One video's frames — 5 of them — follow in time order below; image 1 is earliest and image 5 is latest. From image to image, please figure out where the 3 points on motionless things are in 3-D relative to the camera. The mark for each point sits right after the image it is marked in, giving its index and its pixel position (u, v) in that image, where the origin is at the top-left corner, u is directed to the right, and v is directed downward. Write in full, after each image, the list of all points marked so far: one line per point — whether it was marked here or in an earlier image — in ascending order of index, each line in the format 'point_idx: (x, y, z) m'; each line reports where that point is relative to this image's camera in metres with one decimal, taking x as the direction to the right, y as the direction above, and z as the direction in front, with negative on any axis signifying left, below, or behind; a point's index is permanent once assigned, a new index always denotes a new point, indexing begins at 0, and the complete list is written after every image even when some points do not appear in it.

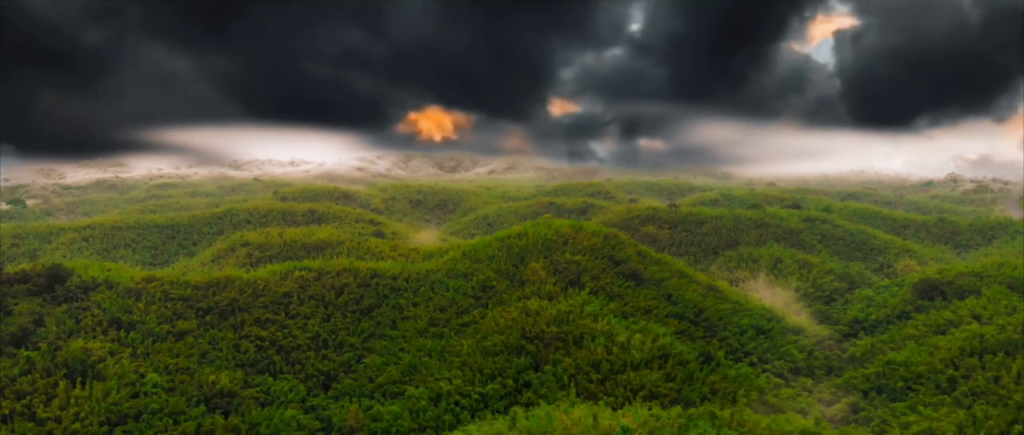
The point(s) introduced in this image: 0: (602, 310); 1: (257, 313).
0: (+2.7, -2.8, +18.8) m
1: (-7.7, -2.9, +19.0) m
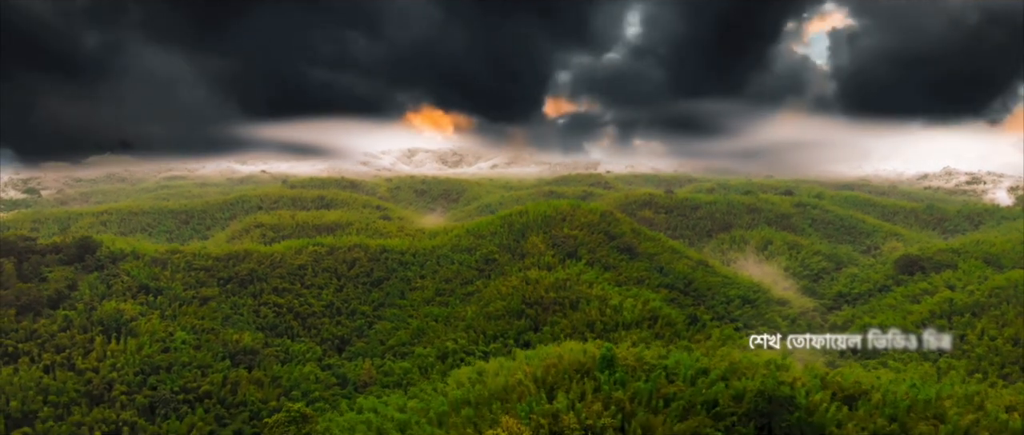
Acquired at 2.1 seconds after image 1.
0: (+2.7, -2.0, +20.1) m
1: (-7.7, -2.1, +20.3) m
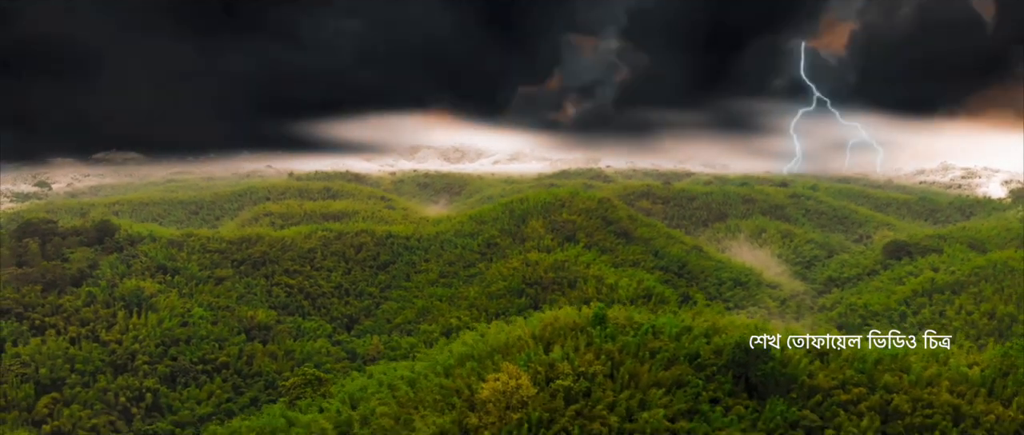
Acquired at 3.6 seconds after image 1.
0: (+2.8, -1.4, +21.0) m
1: (-7.6, -1.5, +21.2) m
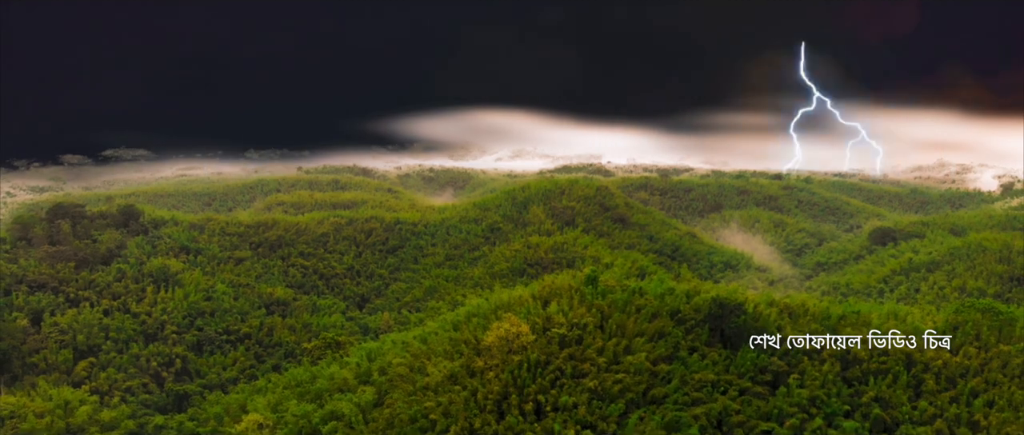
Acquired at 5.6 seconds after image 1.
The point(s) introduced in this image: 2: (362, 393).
0: (+2.8, -0.9, +22.2) m
1: (-7.6, -1.0, +22.5) m
2: (-3.0, -3.5, +12.7) m
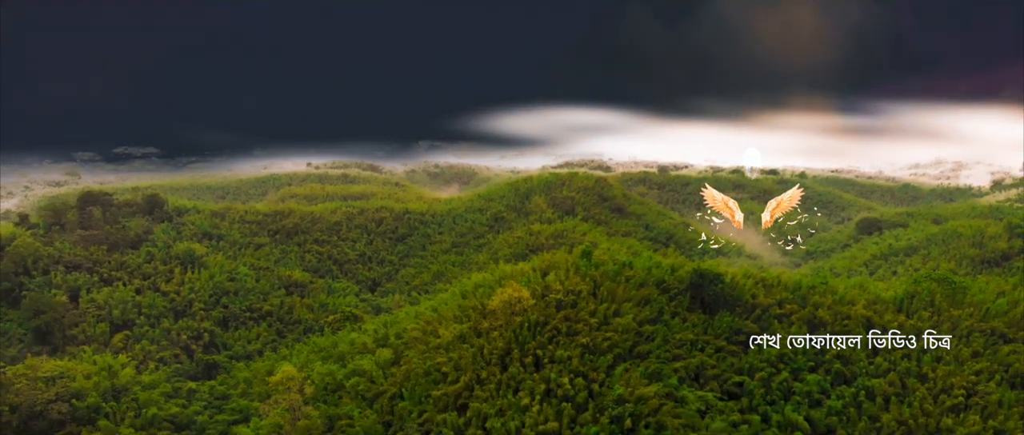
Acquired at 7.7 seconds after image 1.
0: (+2.9, -0.5, +23.5) m
1: (-7.4, -0.5, +23.9) m
2: (-3.0, -3.1, +14.0) m
